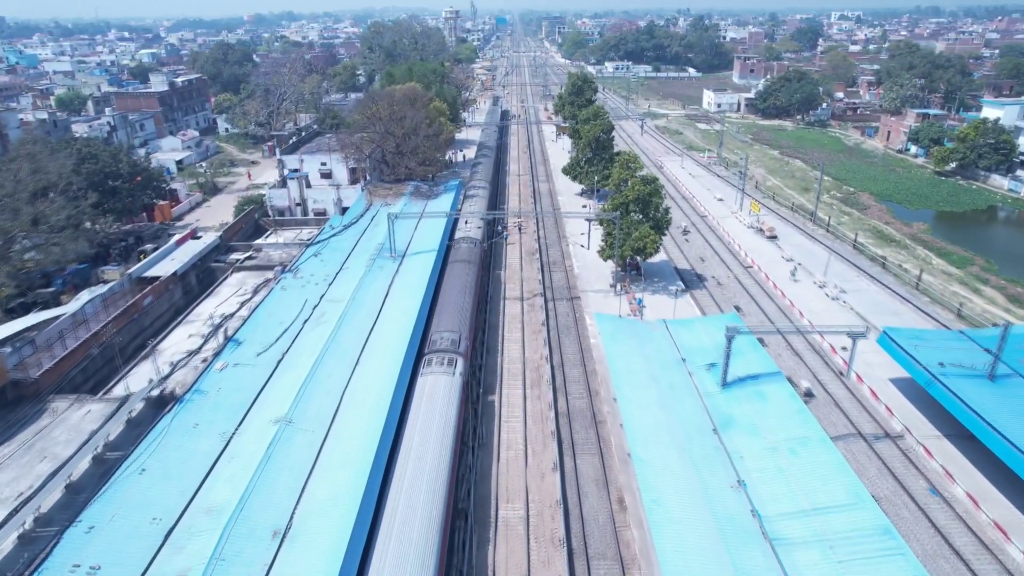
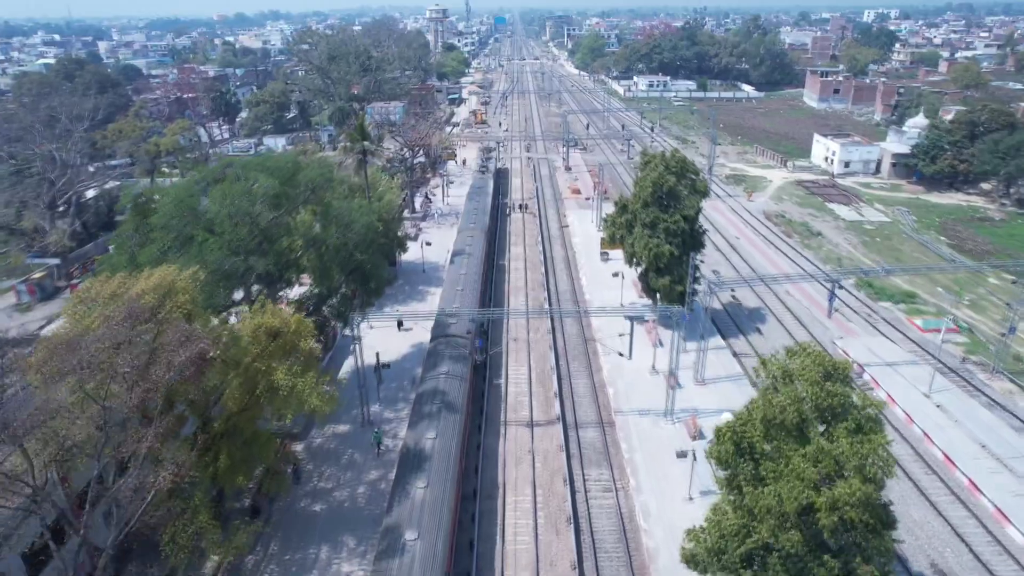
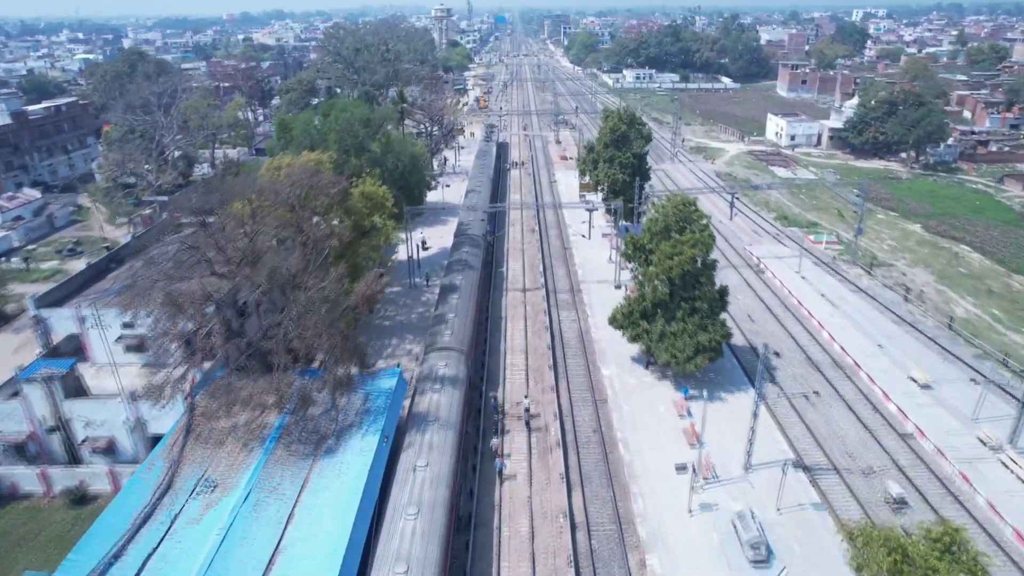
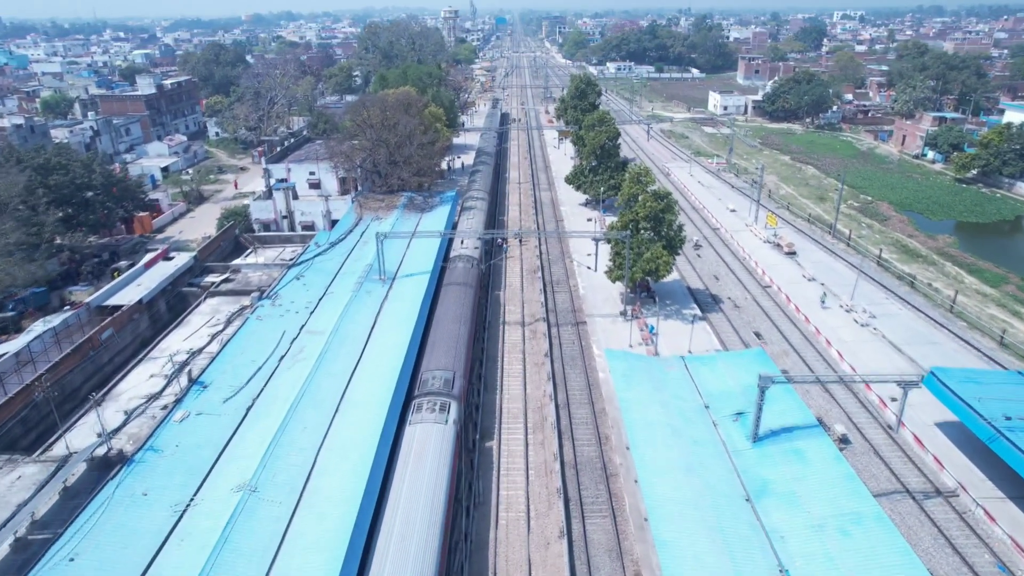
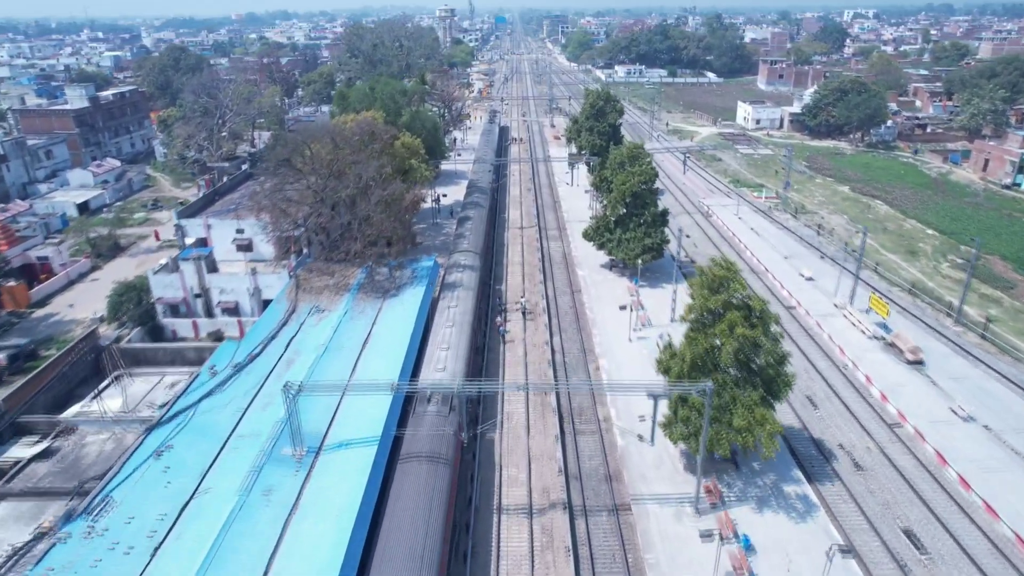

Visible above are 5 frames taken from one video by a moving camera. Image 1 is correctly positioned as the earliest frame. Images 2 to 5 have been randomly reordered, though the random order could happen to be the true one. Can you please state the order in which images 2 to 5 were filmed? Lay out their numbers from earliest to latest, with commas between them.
4, 5, 3, 2
